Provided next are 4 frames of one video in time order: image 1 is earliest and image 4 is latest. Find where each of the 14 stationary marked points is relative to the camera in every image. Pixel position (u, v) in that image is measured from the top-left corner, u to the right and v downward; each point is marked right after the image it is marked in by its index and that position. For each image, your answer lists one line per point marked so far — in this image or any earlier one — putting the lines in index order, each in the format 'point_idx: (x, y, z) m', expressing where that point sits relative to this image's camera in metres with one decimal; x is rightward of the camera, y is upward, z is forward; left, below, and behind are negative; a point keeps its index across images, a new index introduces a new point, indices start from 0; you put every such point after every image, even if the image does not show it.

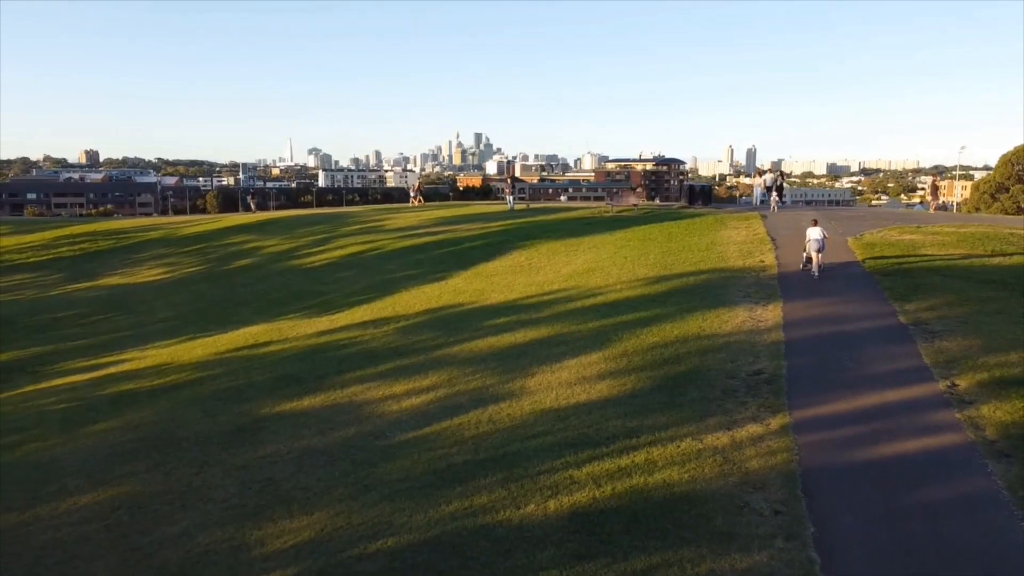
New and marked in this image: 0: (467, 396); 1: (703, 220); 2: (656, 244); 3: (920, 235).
0: (-0.5, -1.2, +9.4) m
1: (+4.7, +1.7, +20.0) m
2: (+3.0, +0.9, +17.0) m
3: (+8.3, +1.1, +16.5) m
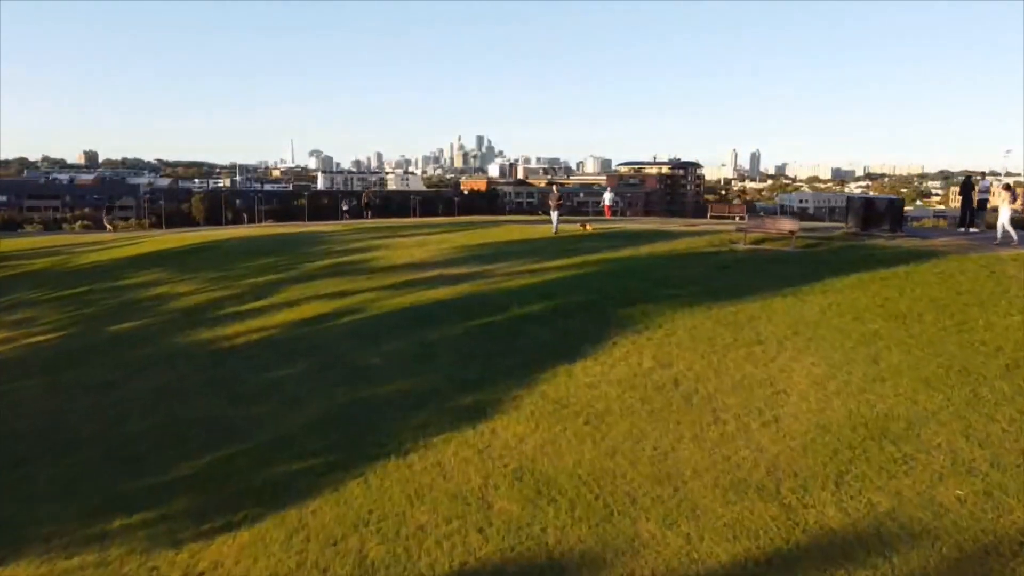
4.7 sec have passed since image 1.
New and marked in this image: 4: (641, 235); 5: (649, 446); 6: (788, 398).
0: (+0.6, -2.6, 0.0) m
1: (+5.8, +0.3, +10.7) m
2: (+4.2, -0.5, +7.7) m
3: (+9.5, -0.3, +7.2) m
4: (+2.6, +1.0, +16.2) m
5: (+1.0, -1.2, +6.2) m
6: (+2.3, -0.9, +6.8) m
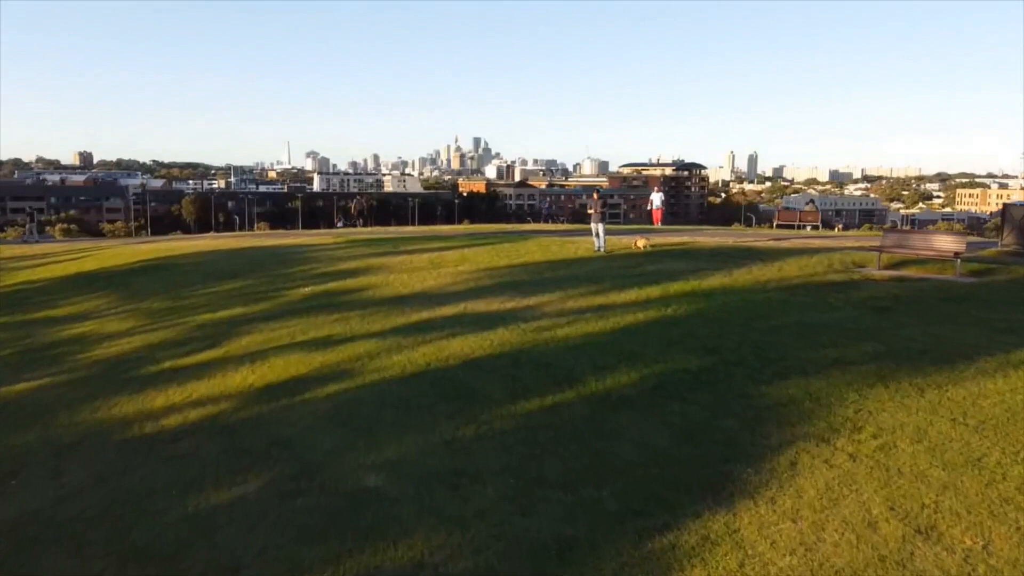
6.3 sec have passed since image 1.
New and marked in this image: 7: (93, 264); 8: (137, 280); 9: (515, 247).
0: (+1.3, -3.1, -3.9) m
1: (+6.5, -0.3, +6.8) m
2: (+4.8, -1.0, +3.8) m
3: (+10.1, -0.8, +3.4) m
4: (+3.2, +0.5, +12.4) m
5: (+1.7, -1.7, +2.3) m
6: (+3.0, -1.4, +2.9) m
7: (-9.0, +0.6, +17.8) m
8: (-6.8, +0.2, +14.8) m
9: (0.0, +0.7, +14.3) m
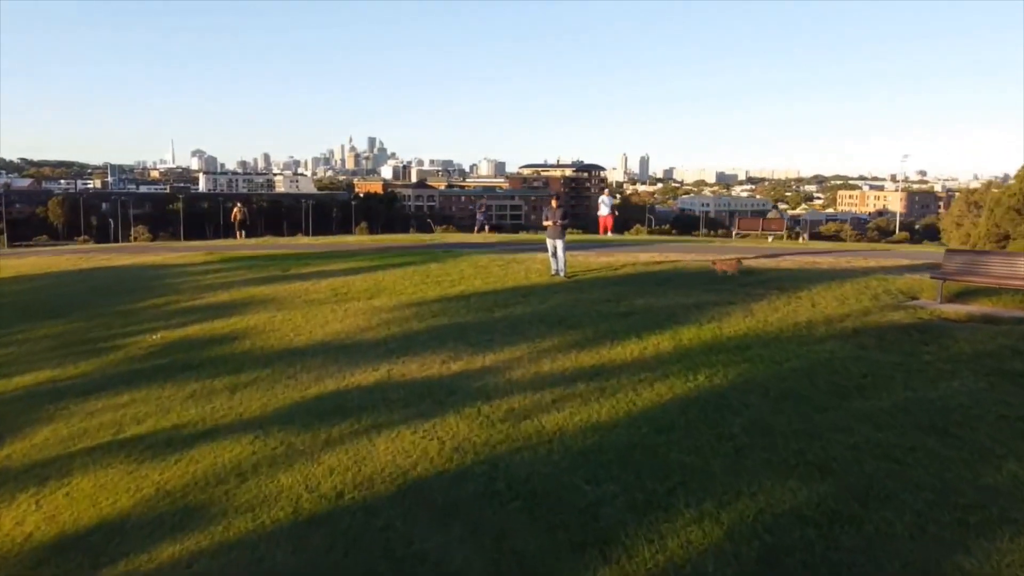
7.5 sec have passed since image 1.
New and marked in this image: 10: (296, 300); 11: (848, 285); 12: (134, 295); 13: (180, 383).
0: (+2.6, -3.5, -6.8) m
1: (+6.4, -0.6, +4.4) m
2: (+5.2, -1.4, +1.3) m
3: (+10.5, -1.1, +1.5) m
4: (+2.4, +0.1, +9.5) m
5: (+2.2, -2.1, -0.6) m
6: (+3.4, -1.8, +0.1) m
7: (-10.4, 0.0, +13.4) m
8: (-7.8, -0.4, +10.7) m
9: (-0.9, +0.3, +11.1) m
10: (-2.6, -0.1, +9.7) m
11: (+3.7, +0.1, +8.8) m
12: (-5.0, -0.1, +10.9) m
13: (-2.9, -0.8, +7.1) m
